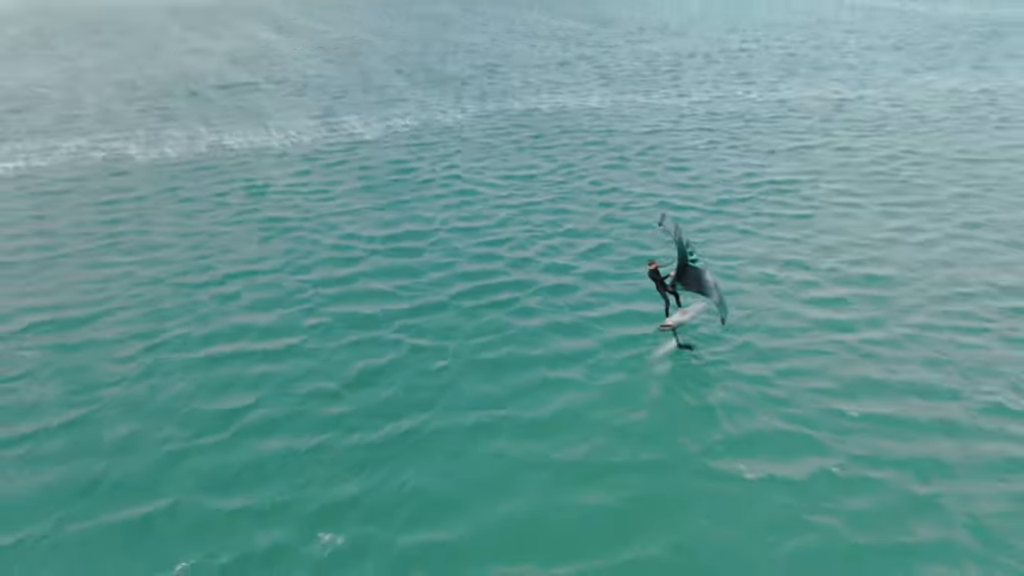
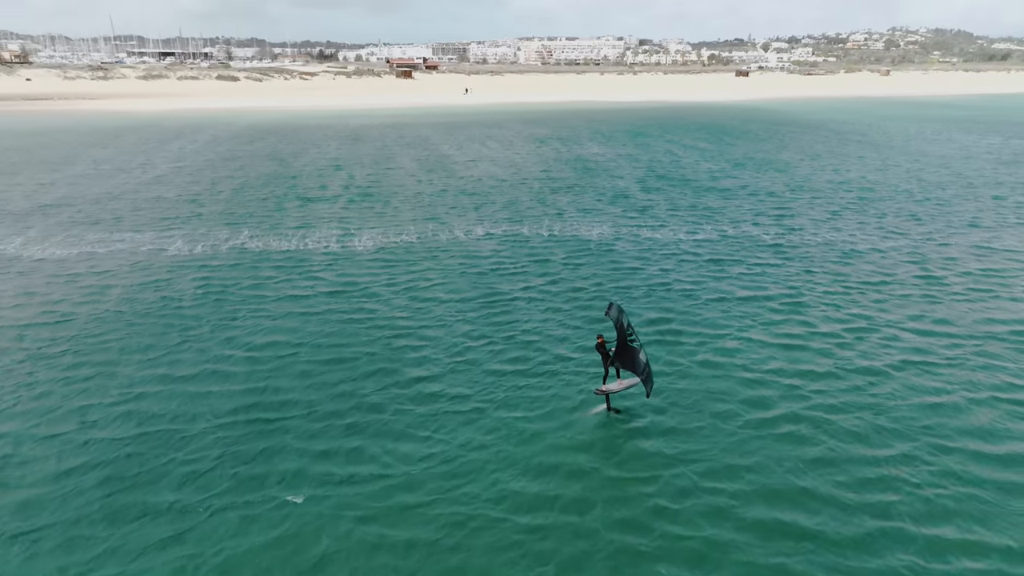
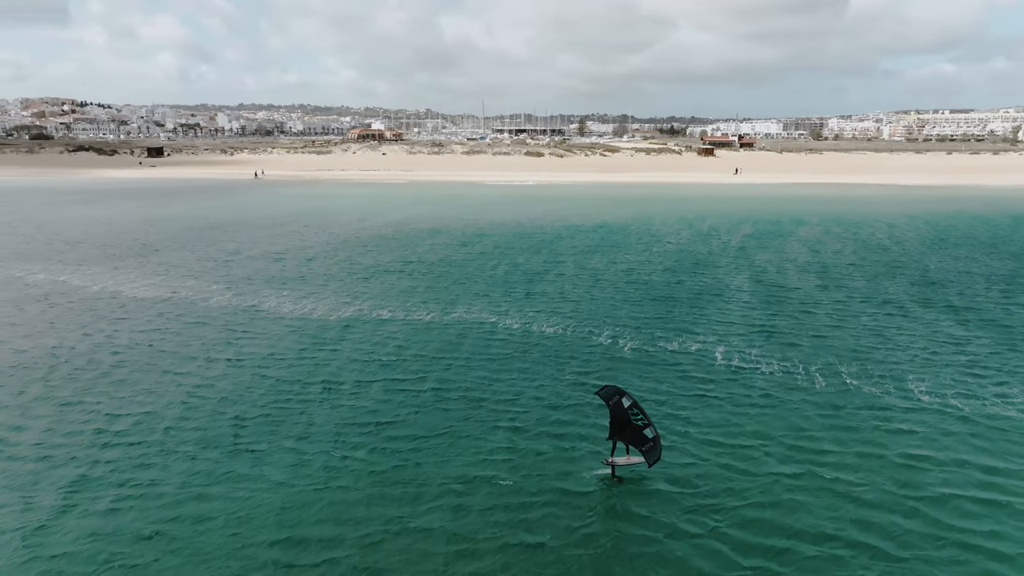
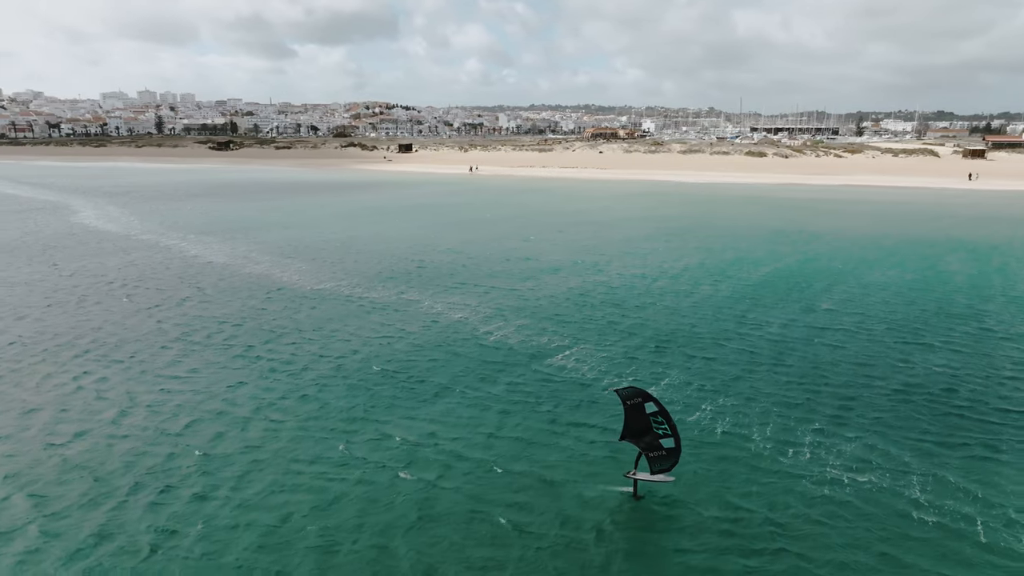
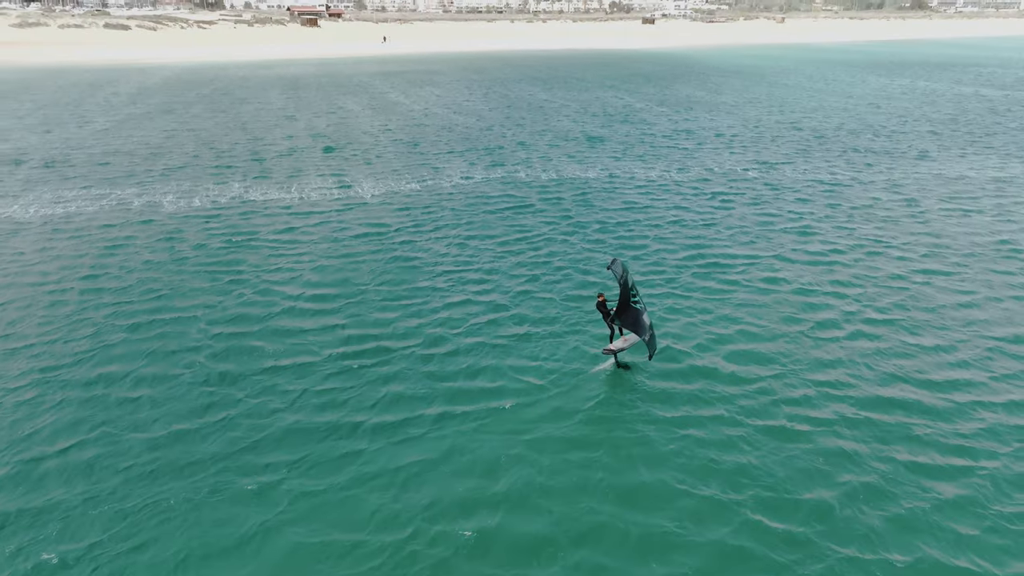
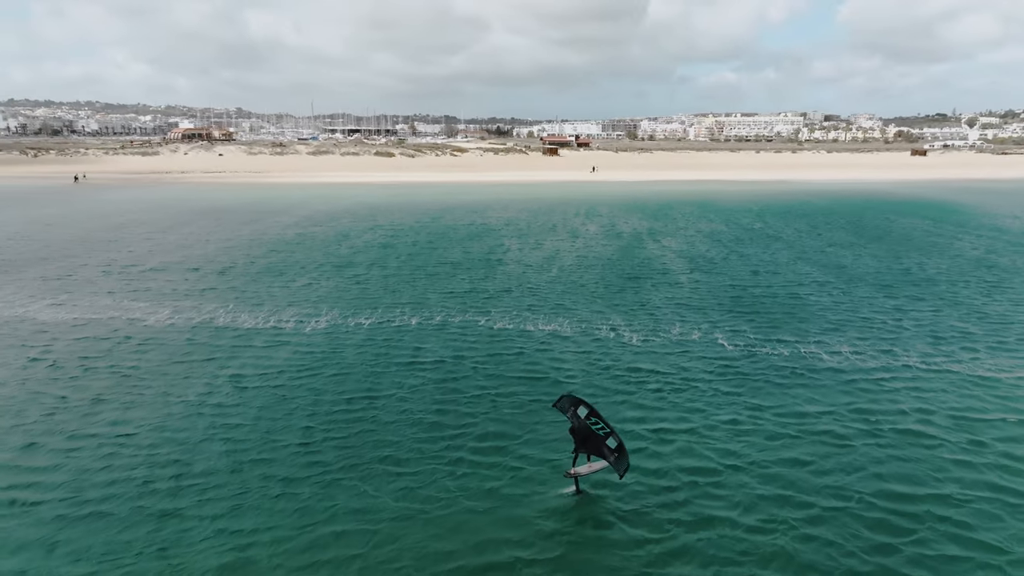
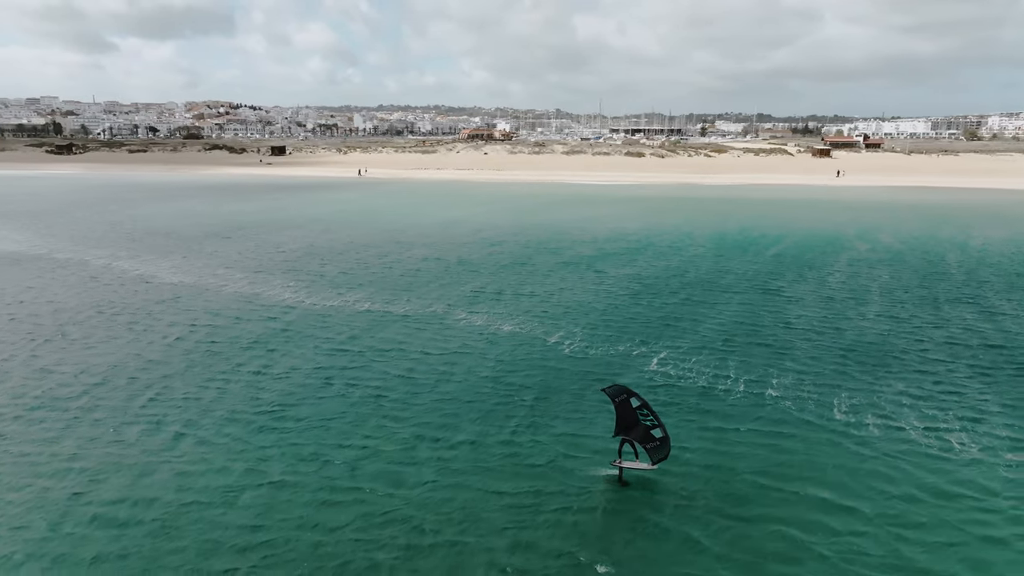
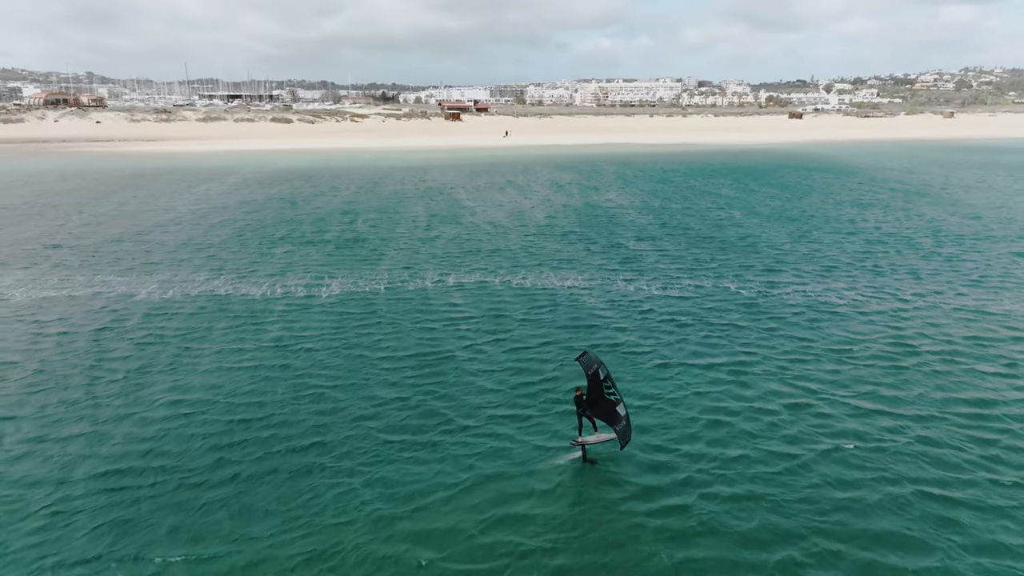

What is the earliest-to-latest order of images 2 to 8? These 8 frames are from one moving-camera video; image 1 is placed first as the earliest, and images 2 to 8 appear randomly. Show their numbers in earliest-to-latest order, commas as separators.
5, 2, 8, 6, 3, 7, 4
